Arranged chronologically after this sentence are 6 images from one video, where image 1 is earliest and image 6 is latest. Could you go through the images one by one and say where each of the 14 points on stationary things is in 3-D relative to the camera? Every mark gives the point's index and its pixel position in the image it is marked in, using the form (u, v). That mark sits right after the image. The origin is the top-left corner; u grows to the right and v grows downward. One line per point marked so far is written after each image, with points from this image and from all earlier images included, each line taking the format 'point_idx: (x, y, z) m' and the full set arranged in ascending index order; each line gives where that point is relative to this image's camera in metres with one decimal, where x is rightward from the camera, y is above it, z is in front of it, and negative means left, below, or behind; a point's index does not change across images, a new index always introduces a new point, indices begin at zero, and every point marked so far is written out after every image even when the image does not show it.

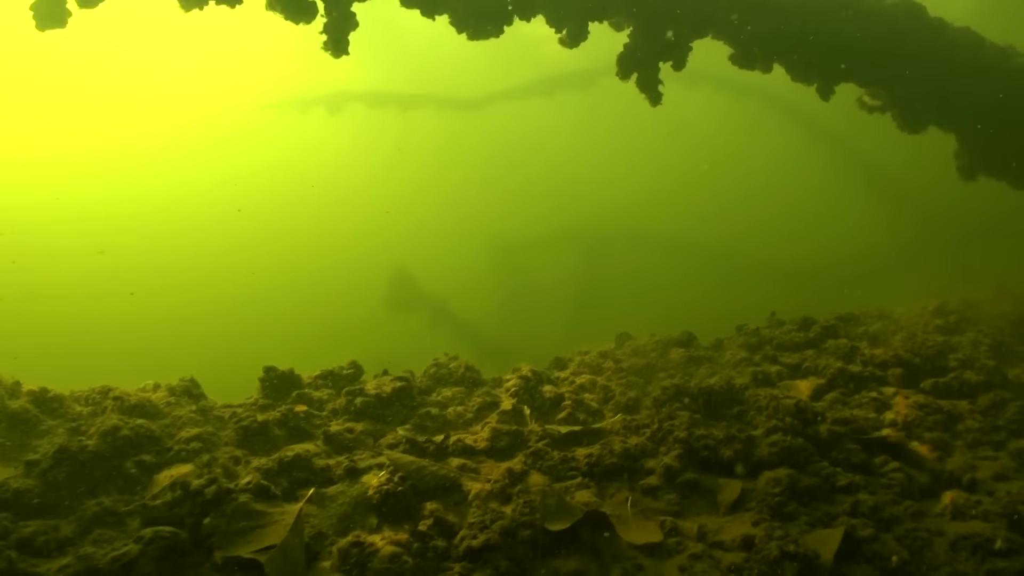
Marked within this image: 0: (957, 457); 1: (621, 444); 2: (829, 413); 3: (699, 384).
0: (+5.6, -2.1, +7.0) m
1: (+1.6, -2.1, +7.7) m
2: (+4.3, -1.7, +7.5) m
3: (+2.8, -1.4, +8.2) m
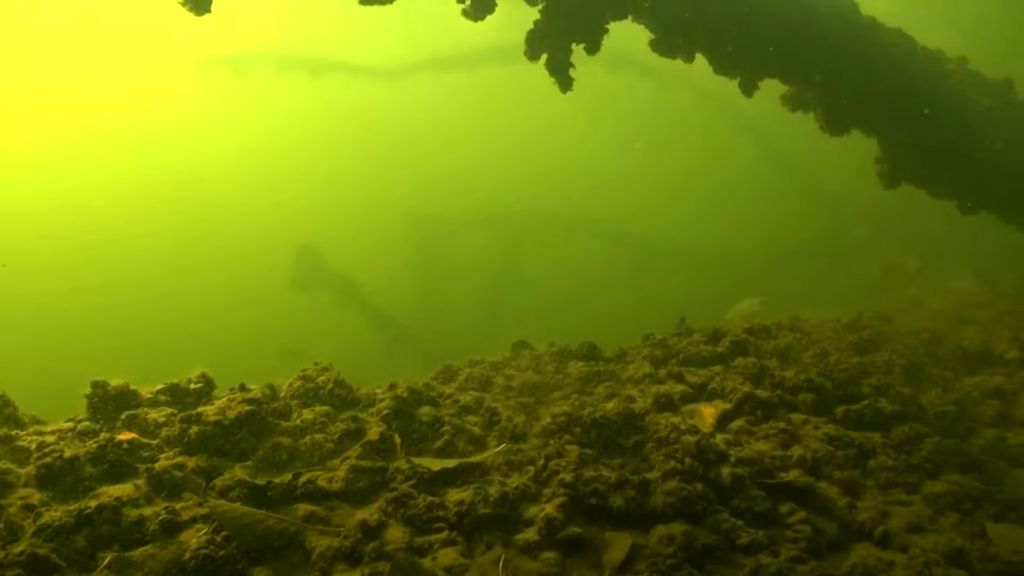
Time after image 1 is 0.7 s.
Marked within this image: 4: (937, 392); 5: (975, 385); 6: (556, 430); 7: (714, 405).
0: (+4.0, -2.3, +6.2) m
1: (-0.1, -2.3, +6.4) m
2: (+2.6, -1.9, +6.5) m
3: (+1.0, -1.6, +7.0) m
4: (+5.6, -1.4, +7.6) m
5: (+6.4, -1.4, +7.9) m
6: (+0.6, -1.8, +7.0) m
7: (+2.6, -1.5, +7.2) m
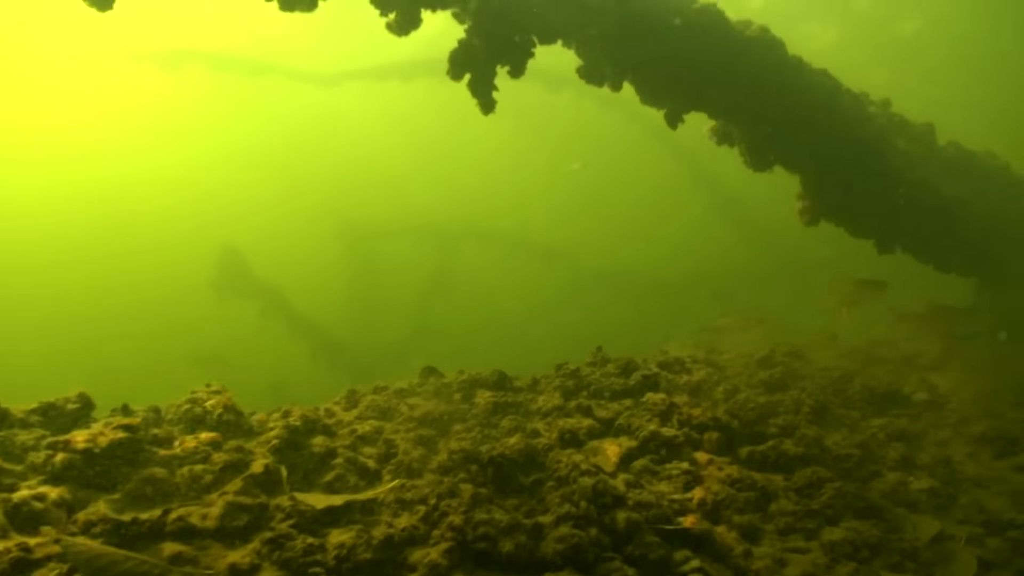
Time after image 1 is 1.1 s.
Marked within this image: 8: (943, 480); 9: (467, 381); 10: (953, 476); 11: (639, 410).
0: (+2.7, -2.8, +5.9) m
1: (-1.3, -2.6, +5.9) m
2: (+1.3, -2.3, +6.2) m
3: (-0.2, -1.9, +6.6) m
4: (+4.3, -1.9, +7.4) m
5: (+5.1, -2.0, +7.8) m
6: (-0.7, -2.1, +6.6) m
7: (+1.3, -1.9, +6.9) m
8: (+5.6, -2.5, +7.2) m
9: (-0.7, -1.3, +7.8) m
10: (+5.7, -2.4, +7.3) m
11: (+1.6, -1.6, +7.3) m
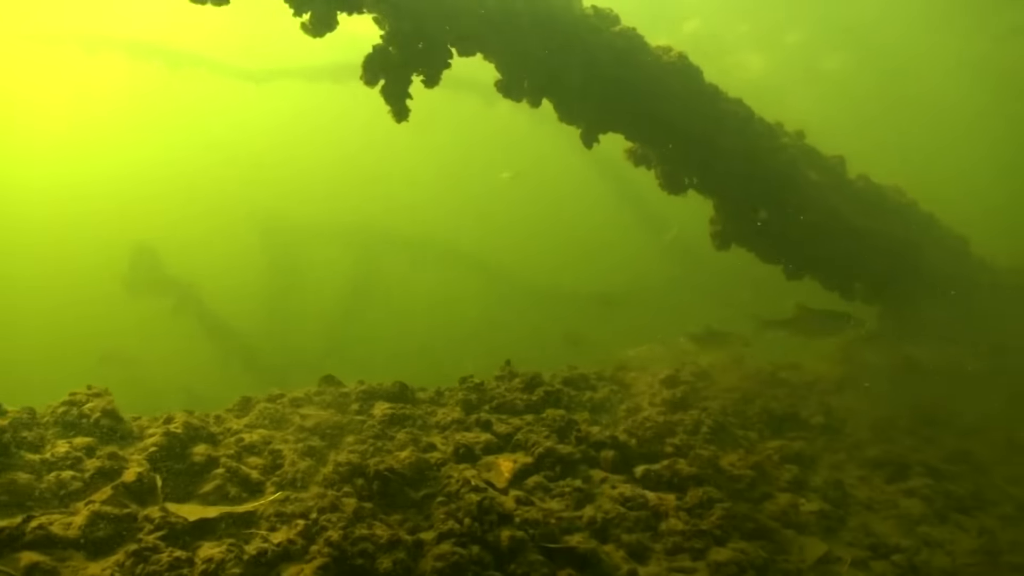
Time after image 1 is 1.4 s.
0: (+1.5, -2.9, +5.8) m
1: (-2.6, -2.6, +5.6) m
2: (+0.1, -2.4, +6.0) m
3: (-1.5, -2.0, +6.4) m
4: (+3.0, -2.2, +7.5) m
5: (+3.7, -2.3, +7.9) m
6: (-1.9, -2.2, +6.3) m
7: (0.0, -2.1, +6.7) m
8: (+4.3, -2.8, +7.3) m
9: (-2.0, -1.4, +7.6) m
10: (+4.4, -2.8, +7.4) m
11: (+0.3, -1.8, +7.2) m
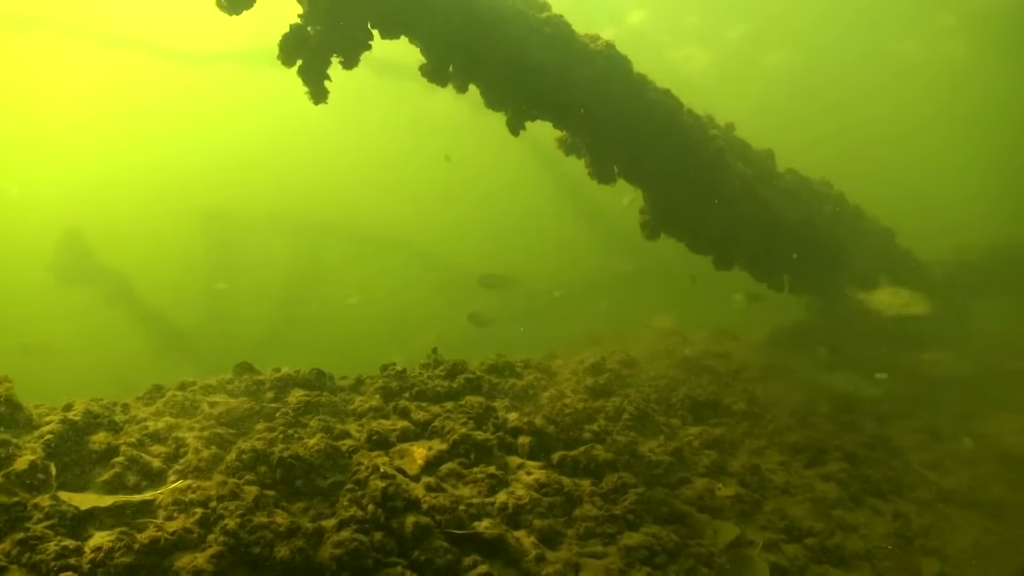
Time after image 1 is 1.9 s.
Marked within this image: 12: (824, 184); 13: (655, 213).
0: (+0.5, -2.8, +5.8) m
1: (-3.5, -2.4, +5.3) m
2: (-0.9, -2.2, +5.9) m
3: (-2.5, -1.8, +6.1) m
4: (+1.9, -2.1, +7.5) m
5: (+2.6, -2.1, +8.0) m
6: (-2.9, -2.0, +6.1) m
7: (-1.0, -1.9, +6.6) m
8: (+3.2, -2.7, +7.4) m
9: (-3.1, -1.2, +7.3) m
10: (+3.3, -2.6, +7.5) m
11: (-0.7, -1.6, +7.1) m
12: (+6.8, +2.3, +12.1) m
13: (+2.6, +1.4, +10.0) m
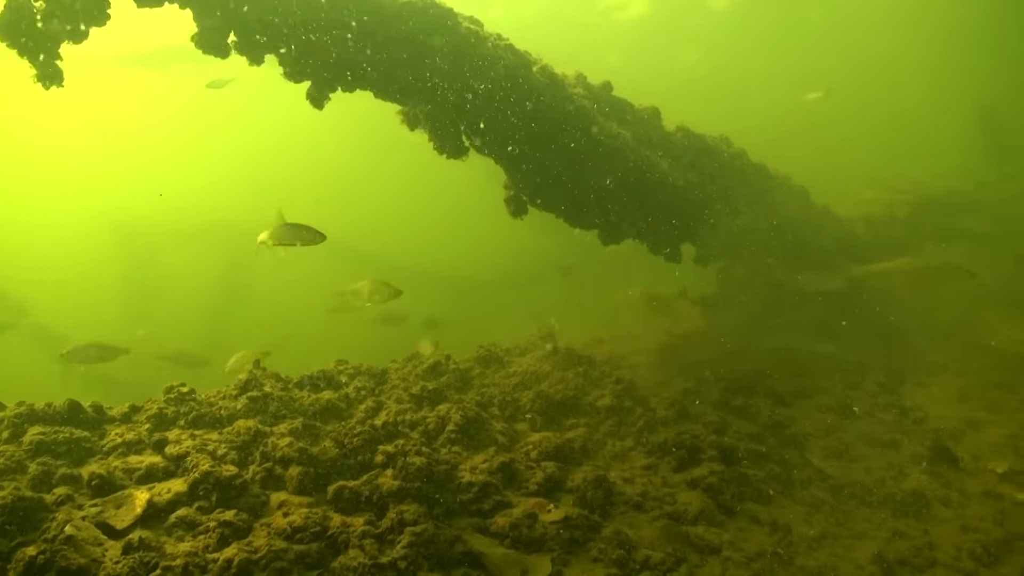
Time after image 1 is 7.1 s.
0: (-1.9, -2.8, +4.6) m
1: (-5.9, -2.7, +4.3) m
2: (-3.3, -2.3, +4.8) m
3: (-4.9, -2.0, +5.1) m
4: (-0.4, -2.0, +6.3) m
5: (+0.3, -2.0, +6.8) m
6: (-5.3, -2.2, +5.0) m
7: (-3.4, -2.0, +5.5) m
8: (+0.9, -2.5, +6.2) m
9: (-5.5, -1.4, +6.3) m
10: (+1.0, -2.4, +6.2) m
11: (-3.1, -1.7, +5.9) m
12: (+4.2, +2.8, +10.7) m
13: (0.0, +1.6, +8.7) m
